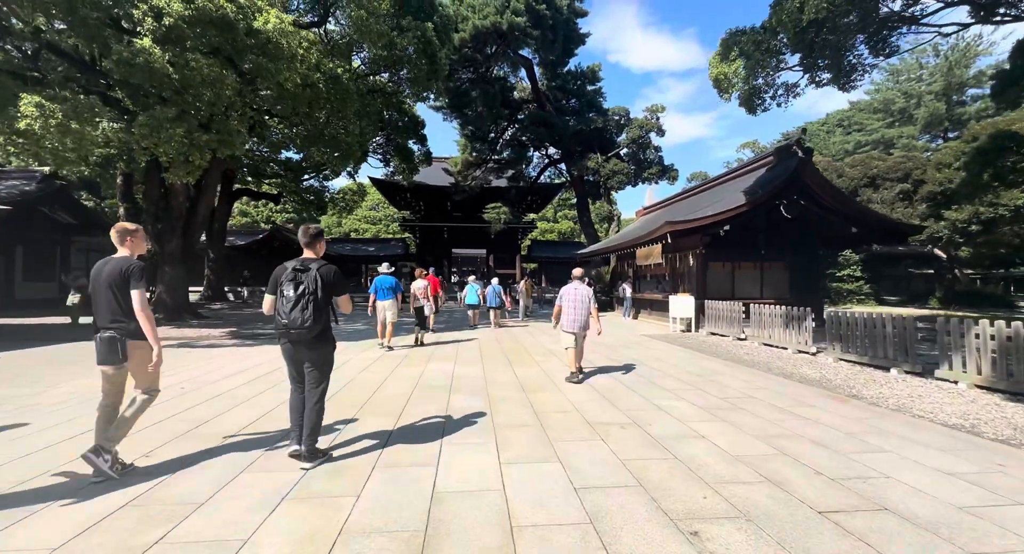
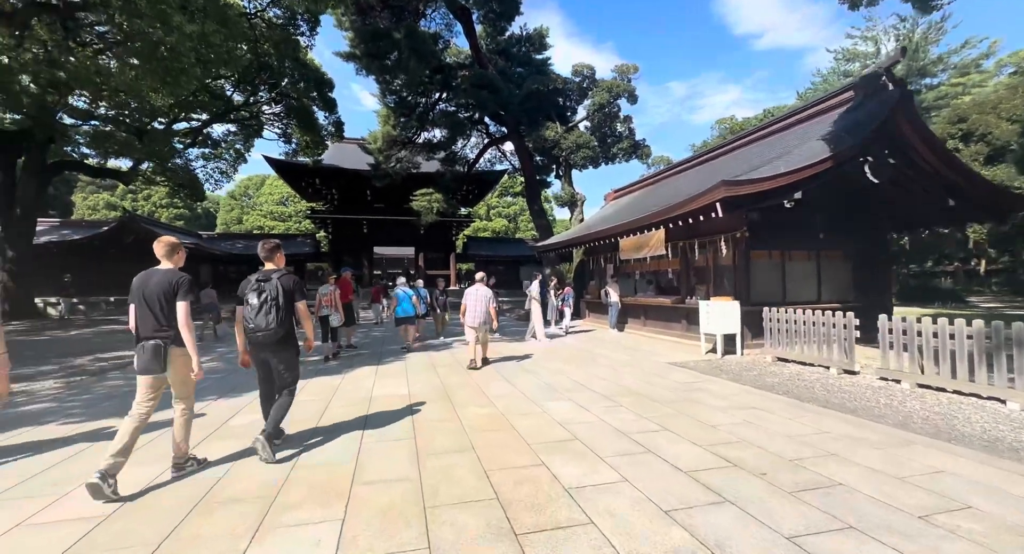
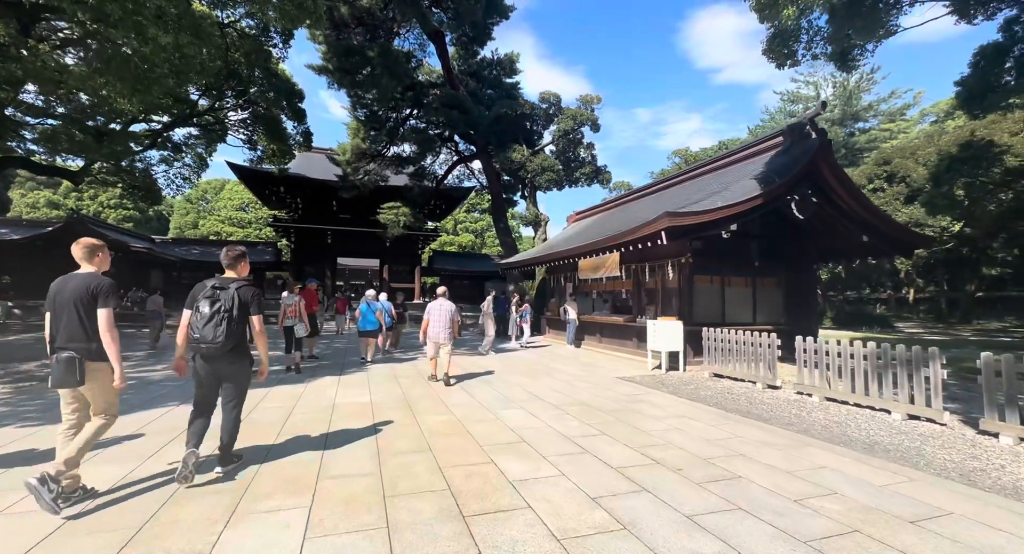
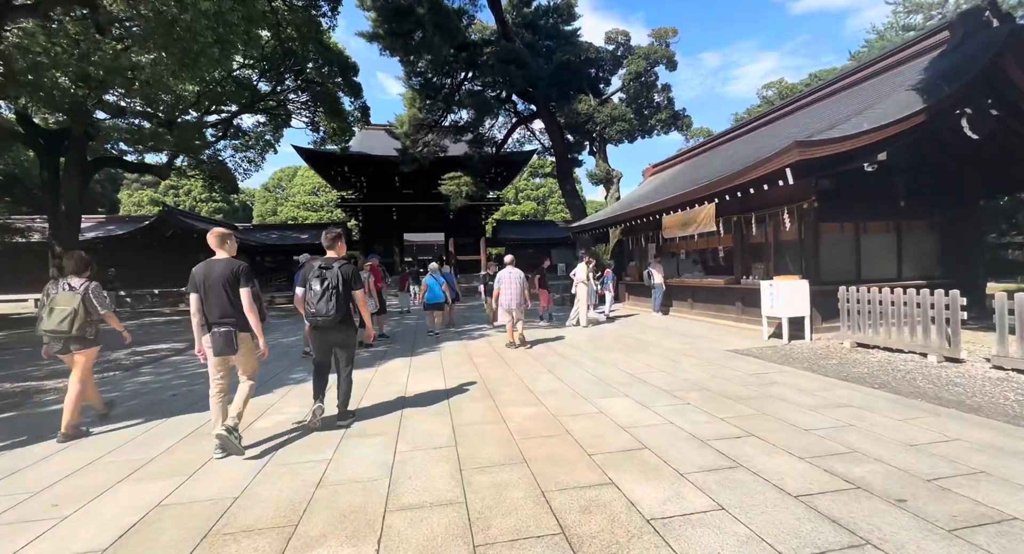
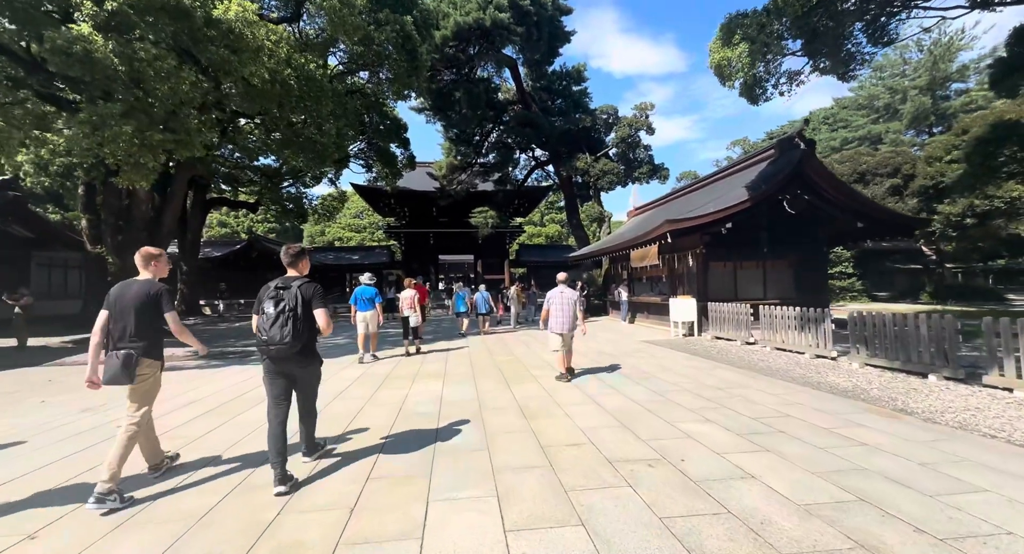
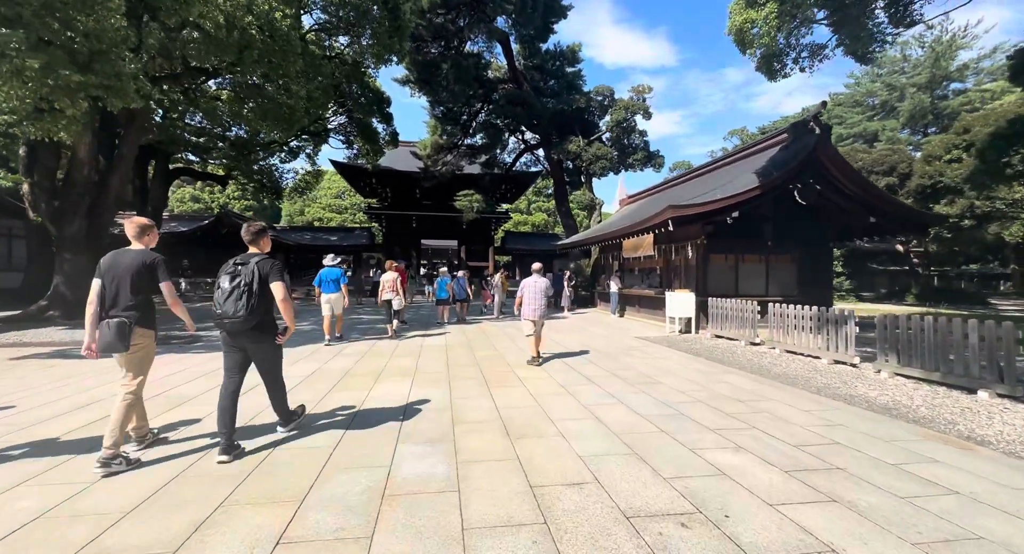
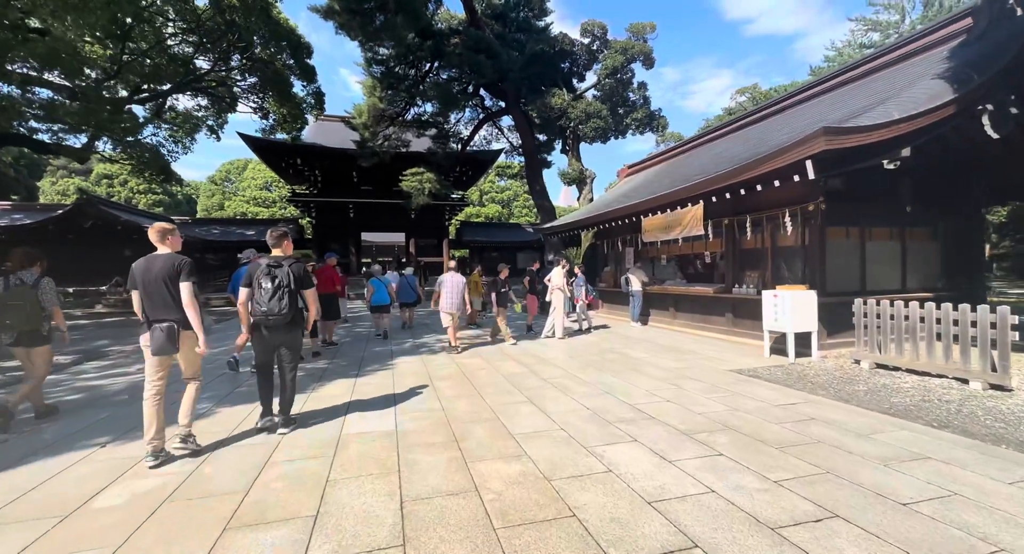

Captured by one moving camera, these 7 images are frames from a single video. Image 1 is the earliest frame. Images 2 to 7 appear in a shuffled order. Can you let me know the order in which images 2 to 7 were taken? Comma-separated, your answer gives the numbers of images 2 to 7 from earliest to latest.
5, 6, 3, 2, 4, 7
